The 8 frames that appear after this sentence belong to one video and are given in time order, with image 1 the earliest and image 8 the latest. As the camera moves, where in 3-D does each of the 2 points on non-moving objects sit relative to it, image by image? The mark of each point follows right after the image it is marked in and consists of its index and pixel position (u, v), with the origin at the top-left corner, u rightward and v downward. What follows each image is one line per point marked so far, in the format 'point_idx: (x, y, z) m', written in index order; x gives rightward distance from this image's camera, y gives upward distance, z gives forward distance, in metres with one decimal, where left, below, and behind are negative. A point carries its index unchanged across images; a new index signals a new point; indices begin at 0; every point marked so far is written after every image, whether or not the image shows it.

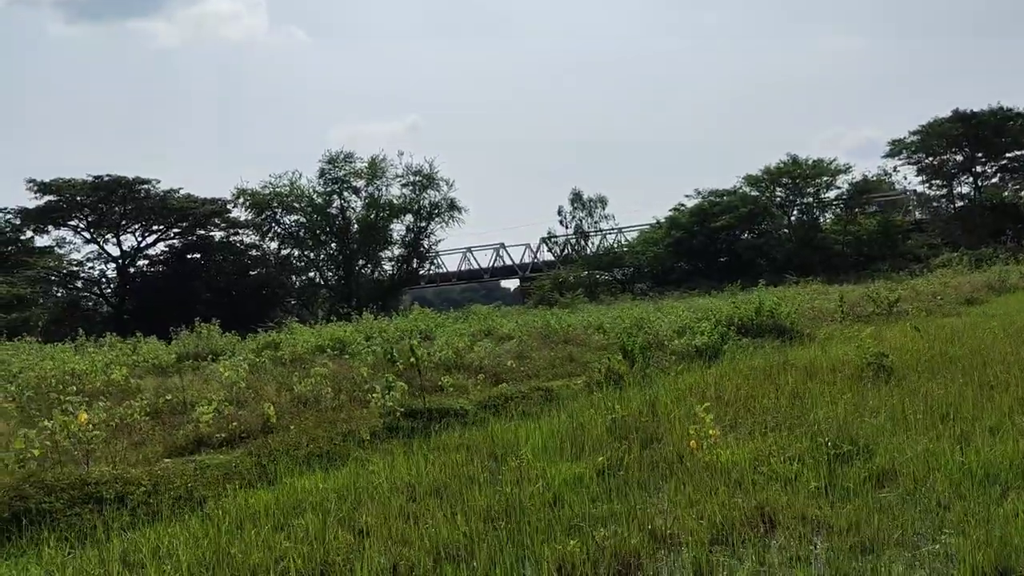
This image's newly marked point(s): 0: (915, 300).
0: (+6.7, -0.2, +14.2) m
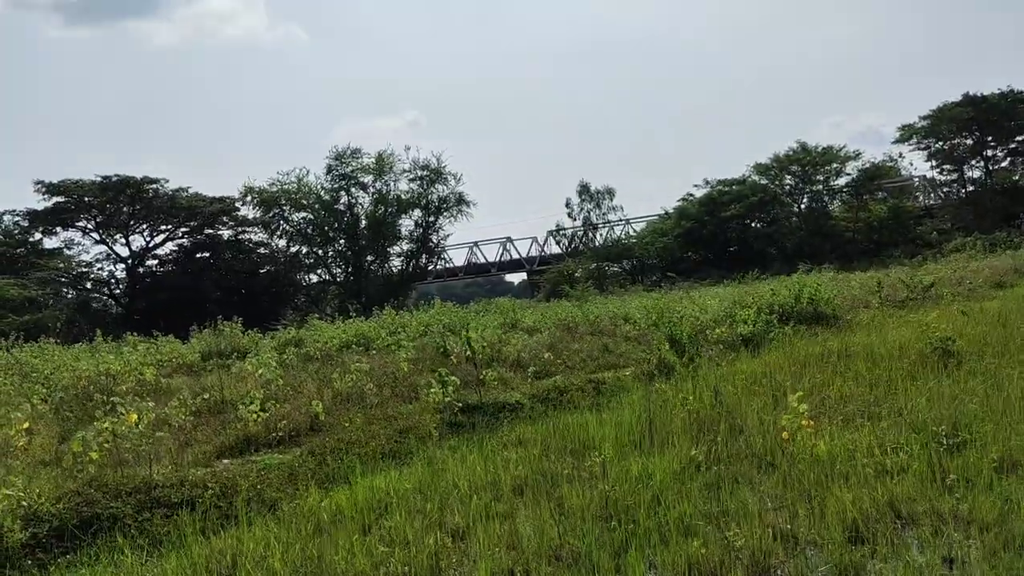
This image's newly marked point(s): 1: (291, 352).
0: (+7.1, +0.1, +14.0) m
1: (-3.3, -0.9, +12.2) m
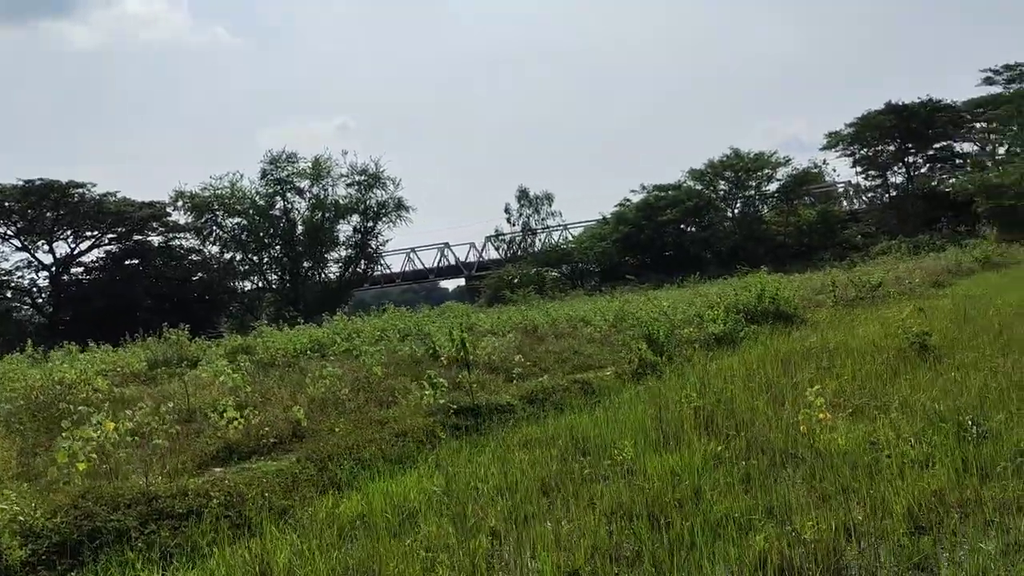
0: (+6.4, +0.1, +14.4) m
1: (-3.9, -1.0, +11.8) m
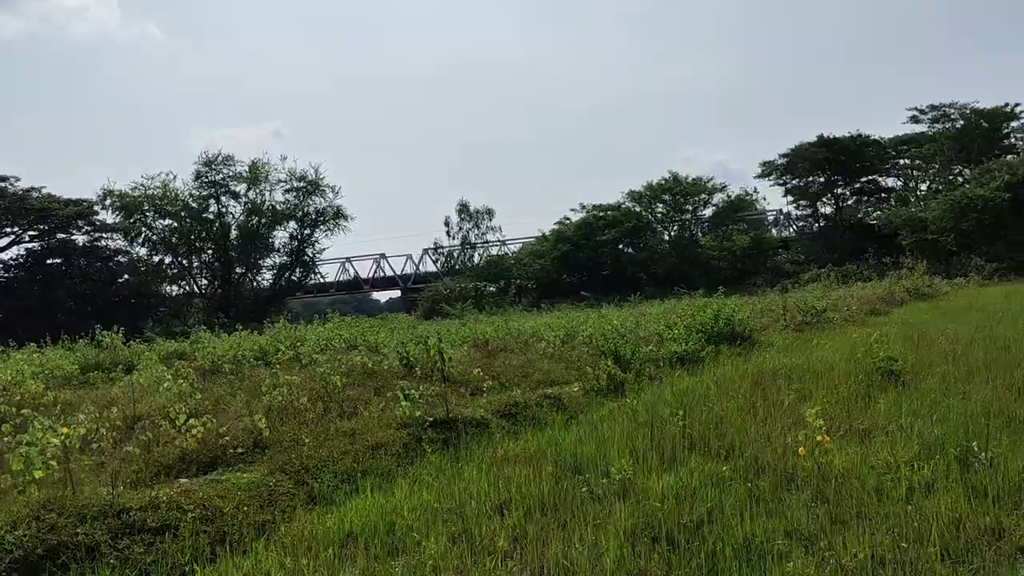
0: (+5.5, -0.4, +14.8) m
1: (-4.5, -1.0, +11.3) m
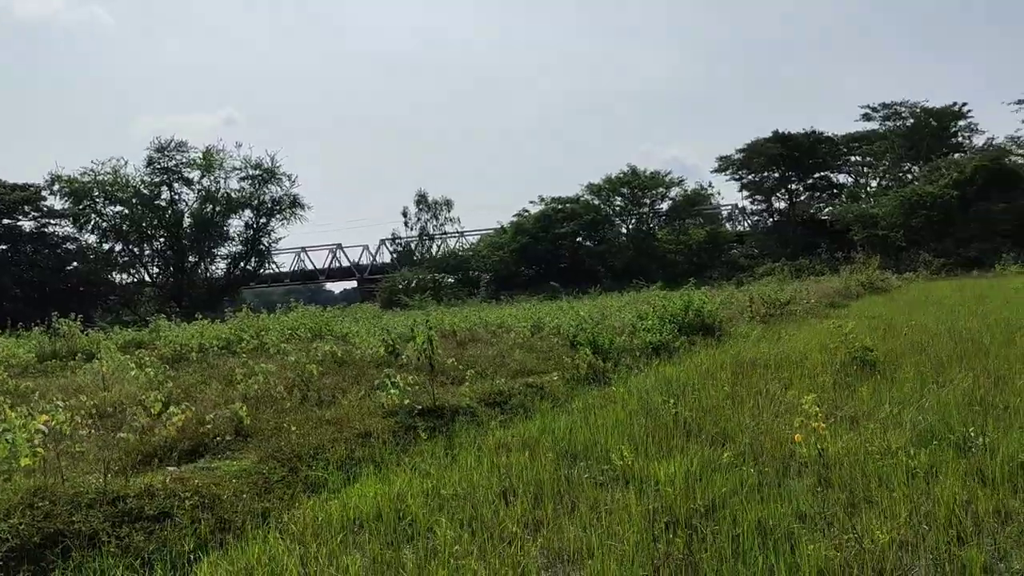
0: (+4.9, -0.3, +15.1) m
1: (-4.9, -0.9, +11.1) m
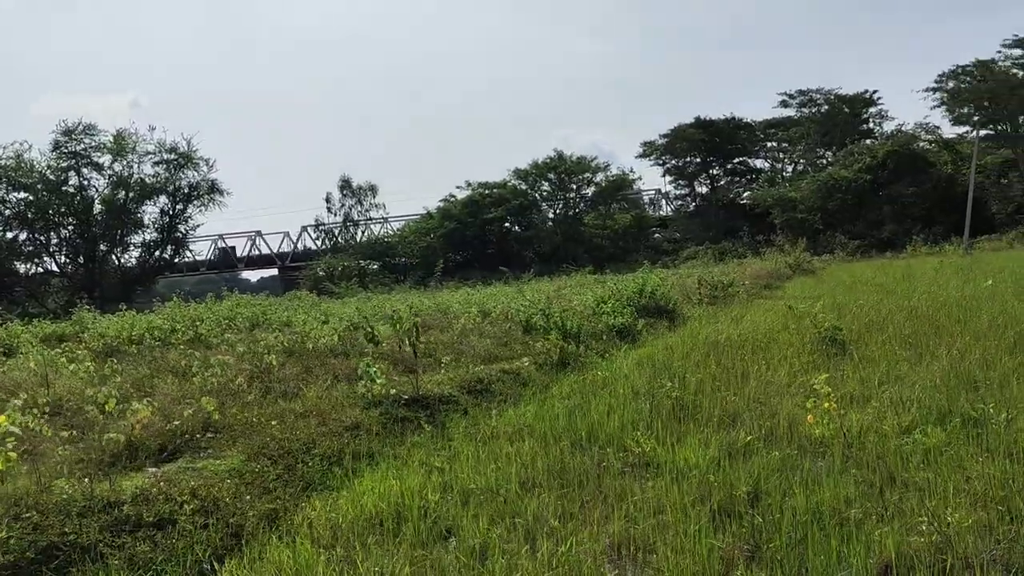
0: (+3.9, +0.1, +15.3) m
1: (-5.5, -0.7, +10.5) m
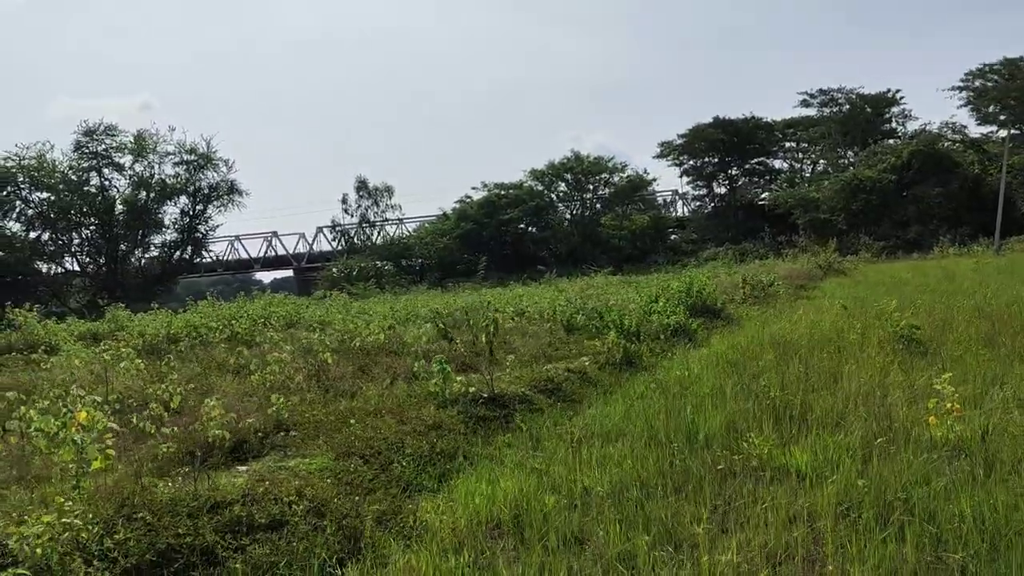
0: (+4.5, +0.1, +15.1) m
1: (-5.0, -0.7, +10.4) m
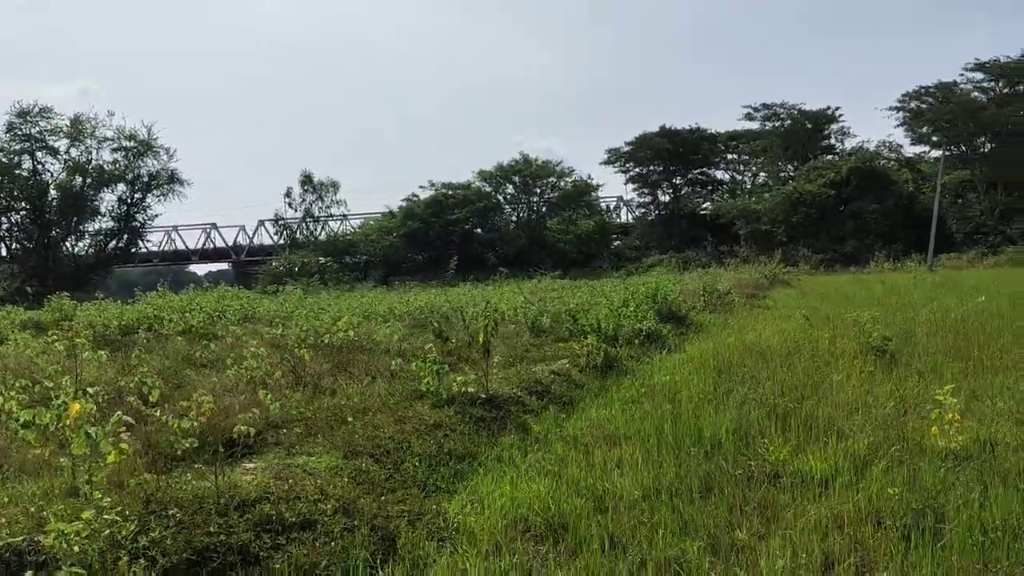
0: (+3.8, -0.1, +15.4) m
1: (-5.4, -0.6, +10.0) m
